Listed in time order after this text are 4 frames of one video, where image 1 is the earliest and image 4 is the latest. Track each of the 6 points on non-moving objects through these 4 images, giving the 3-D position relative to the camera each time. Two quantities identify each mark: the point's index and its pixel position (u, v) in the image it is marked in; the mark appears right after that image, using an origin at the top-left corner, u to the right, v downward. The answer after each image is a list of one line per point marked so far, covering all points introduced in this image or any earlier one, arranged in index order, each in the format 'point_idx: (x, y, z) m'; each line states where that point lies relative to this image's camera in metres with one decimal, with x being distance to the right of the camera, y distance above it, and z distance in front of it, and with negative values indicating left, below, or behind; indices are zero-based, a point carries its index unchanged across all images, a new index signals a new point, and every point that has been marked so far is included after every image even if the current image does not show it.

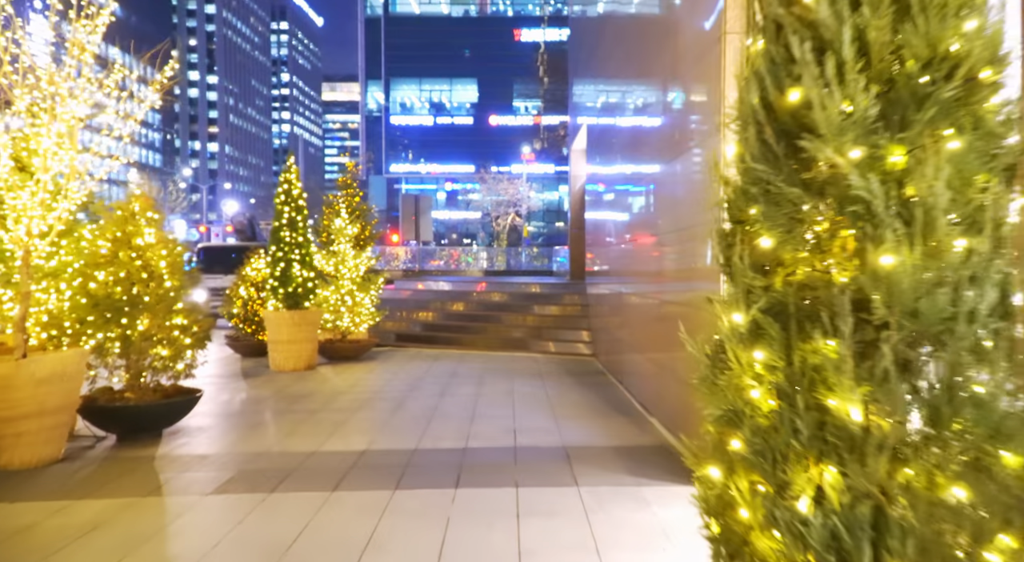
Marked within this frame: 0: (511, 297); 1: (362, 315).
0: (0.0, -0.4, +13.9) m
1: (-2.5, -0.6, +10.7) m
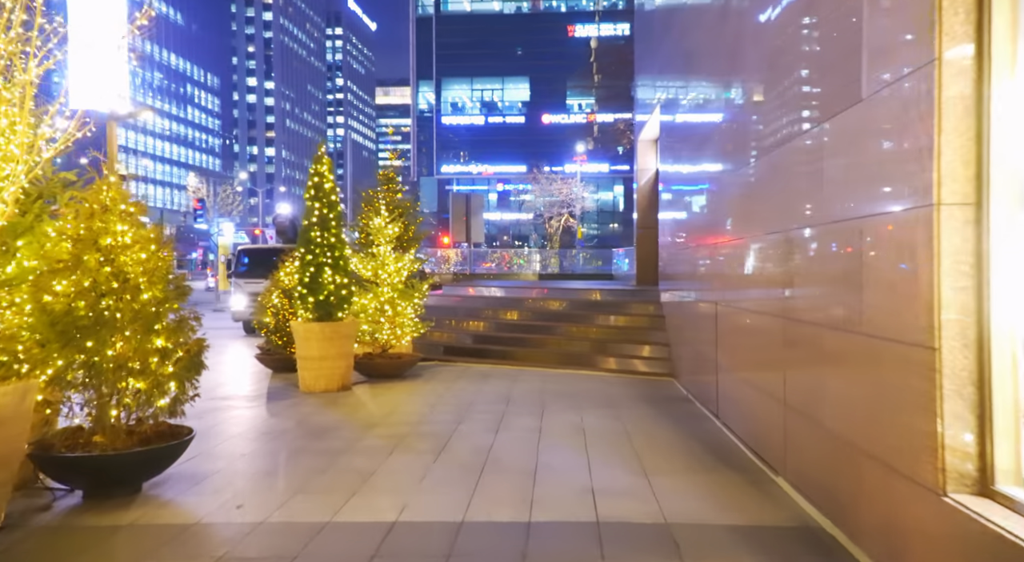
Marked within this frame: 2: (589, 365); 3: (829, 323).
0: (+1.1, -0.5, +12.4) m
1: (-1.6, -0.7, +9.4) m
2: (+1.3, -1.4, +10.6) m
3: (+2.0, -0.3, +4.1) m
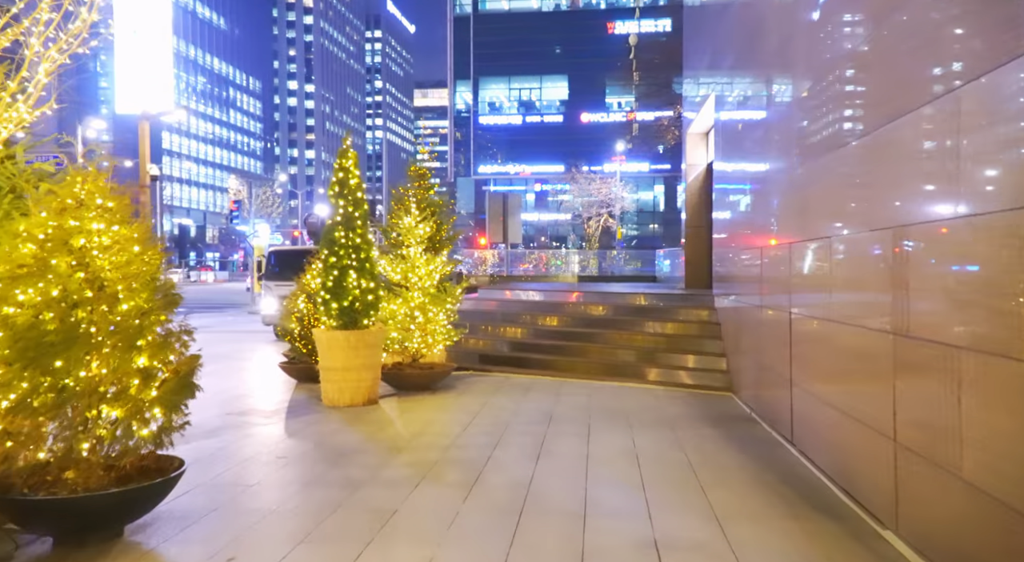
0: (+1.9, -0.5, +11.5) m
1: (-1.0, -0.7, +8.7) m
2: (+1.9, -1.5, +9.7) m
3: (+2.2, -0.3, +3.2) m
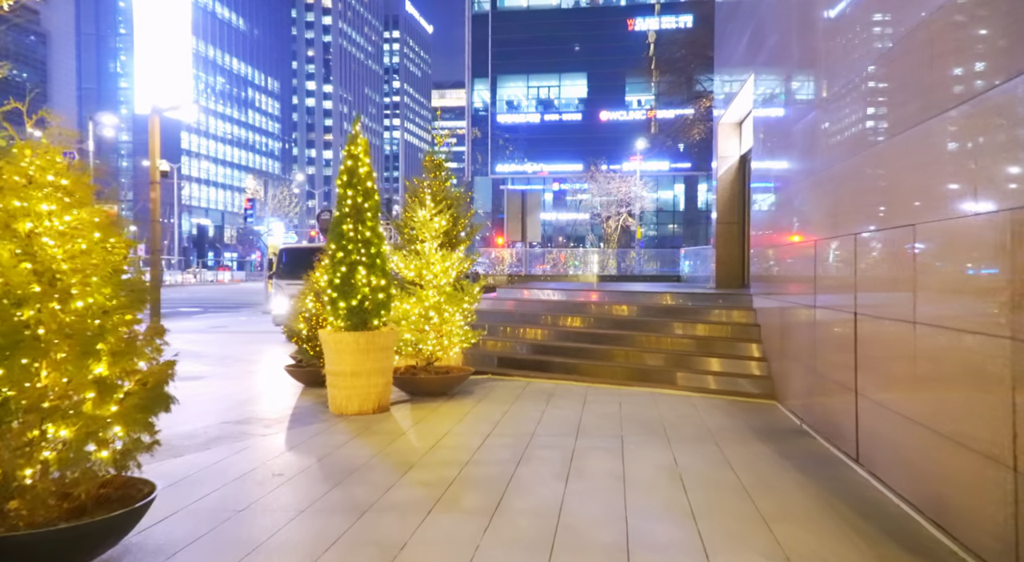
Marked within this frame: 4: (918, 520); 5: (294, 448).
0: (+2.2, -0.5, +10.8) m
1: (-0.7, -0.7, +8.1) m
2: (+2.2, -1.4, +9.1) m
3: (+2.4, -0.3, +2.5) m
4: (+2.5, -1.5, +4.0) m
5: (-1.9, -1.5, +5.7) m
